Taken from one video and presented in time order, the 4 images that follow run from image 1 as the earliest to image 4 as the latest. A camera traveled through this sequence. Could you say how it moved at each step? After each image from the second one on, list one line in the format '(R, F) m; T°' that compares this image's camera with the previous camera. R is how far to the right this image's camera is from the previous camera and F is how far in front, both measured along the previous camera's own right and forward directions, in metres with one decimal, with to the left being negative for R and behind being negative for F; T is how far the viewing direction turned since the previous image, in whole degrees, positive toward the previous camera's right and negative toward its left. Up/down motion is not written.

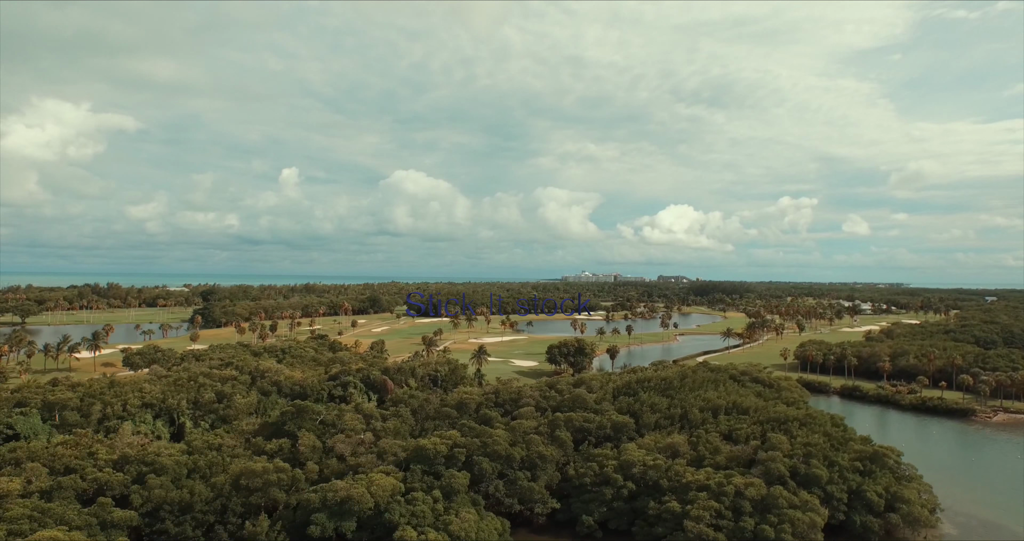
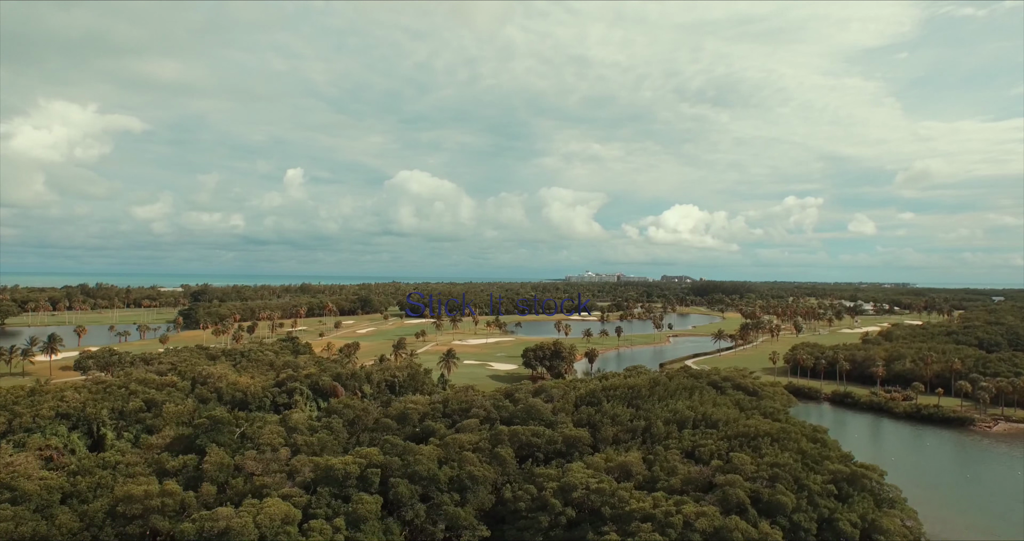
(+5.3, +4.8) m; 0°
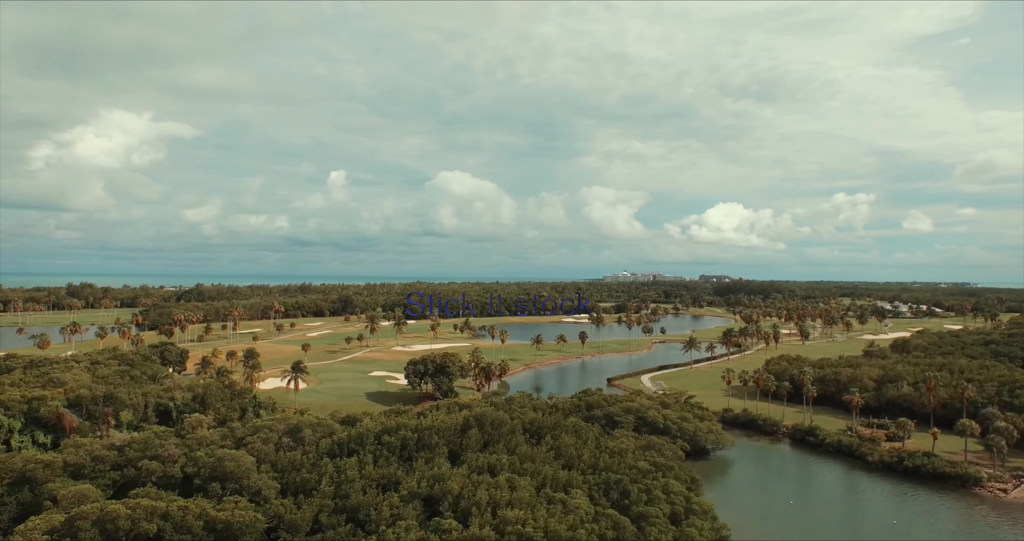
(+22.0, +19.9) m; -4°
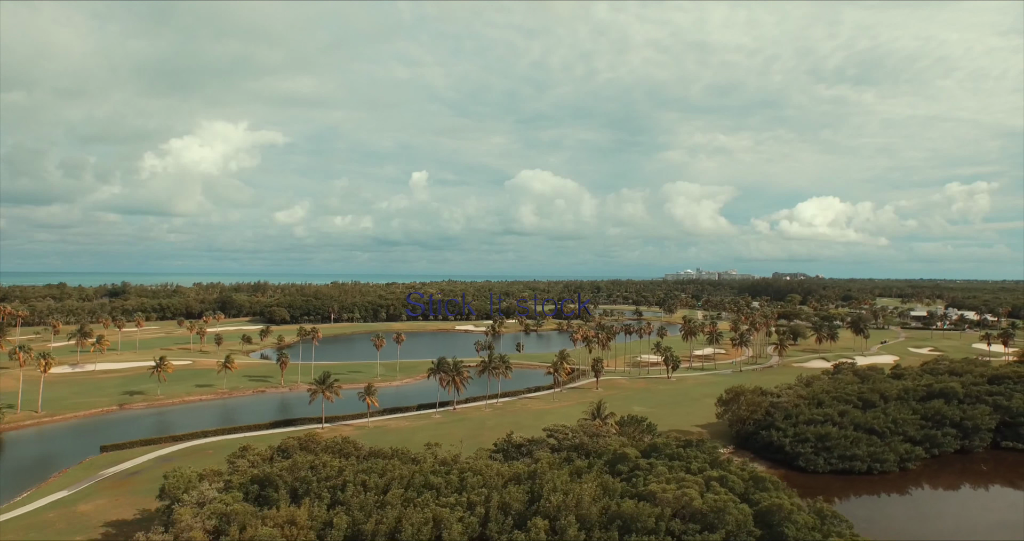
(+49.7, +39.0) m; -8°
